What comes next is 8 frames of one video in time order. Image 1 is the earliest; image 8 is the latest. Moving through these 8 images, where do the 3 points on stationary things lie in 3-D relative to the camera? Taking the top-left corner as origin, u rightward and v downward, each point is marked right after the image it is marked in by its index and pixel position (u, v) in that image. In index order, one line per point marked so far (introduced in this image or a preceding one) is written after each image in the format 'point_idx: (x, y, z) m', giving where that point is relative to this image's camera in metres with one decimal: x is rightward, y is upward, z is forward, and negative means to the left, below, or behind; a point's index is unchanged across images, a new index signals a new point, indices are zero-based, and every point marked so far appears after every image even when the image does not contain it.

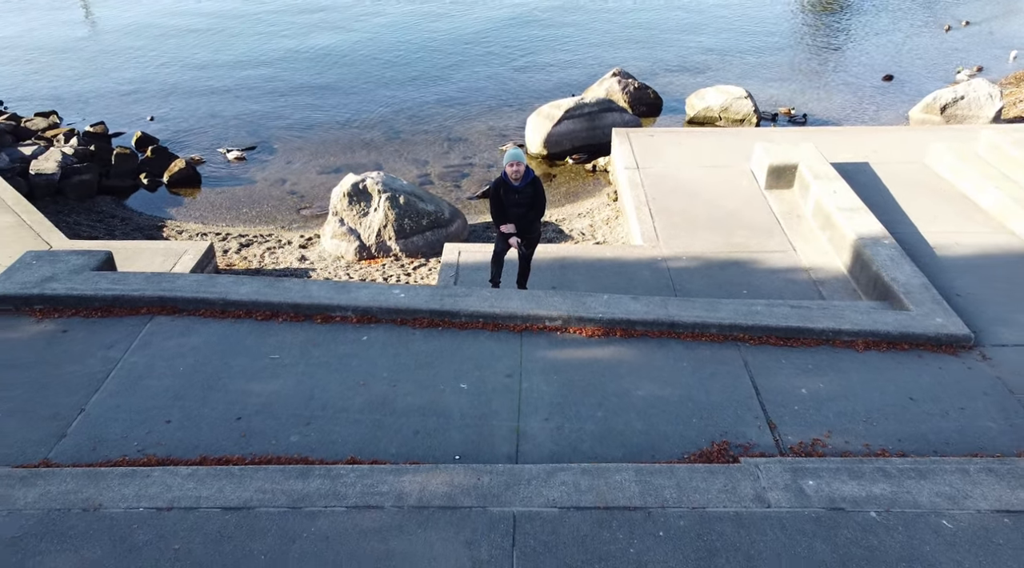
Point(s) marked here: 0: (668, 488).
0: (+0.8, -1.0, +4.2) m
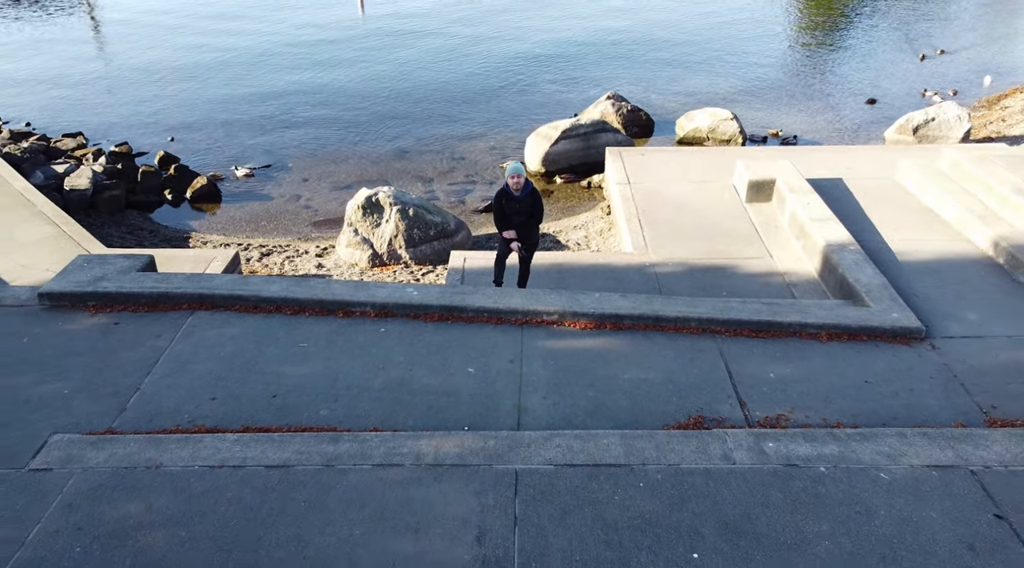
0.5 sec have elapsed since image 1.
0: (+0.8, -1.0, +4.9) m
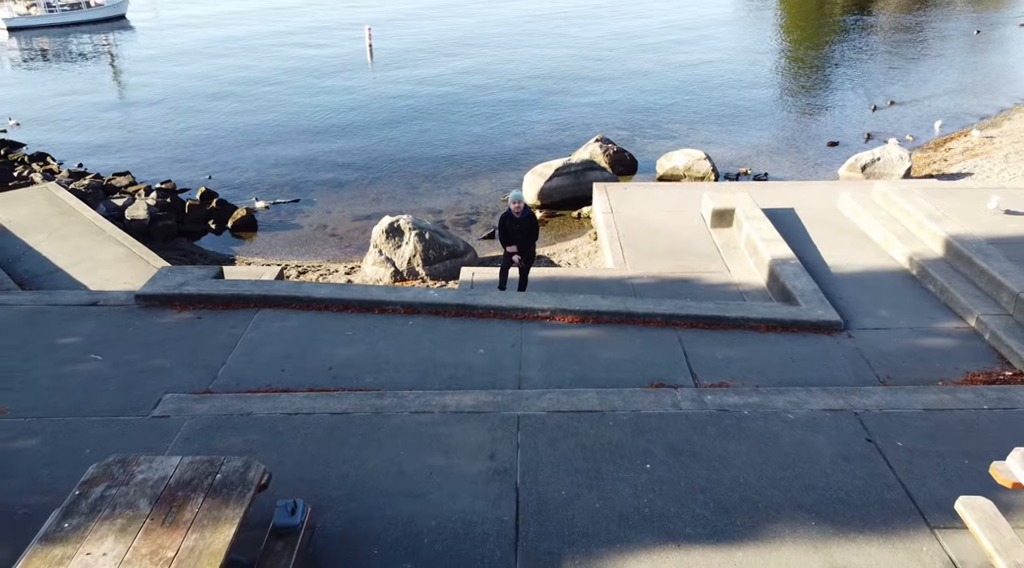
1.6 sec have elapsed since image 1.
0: (+0.8, -0.9, +6.5) m
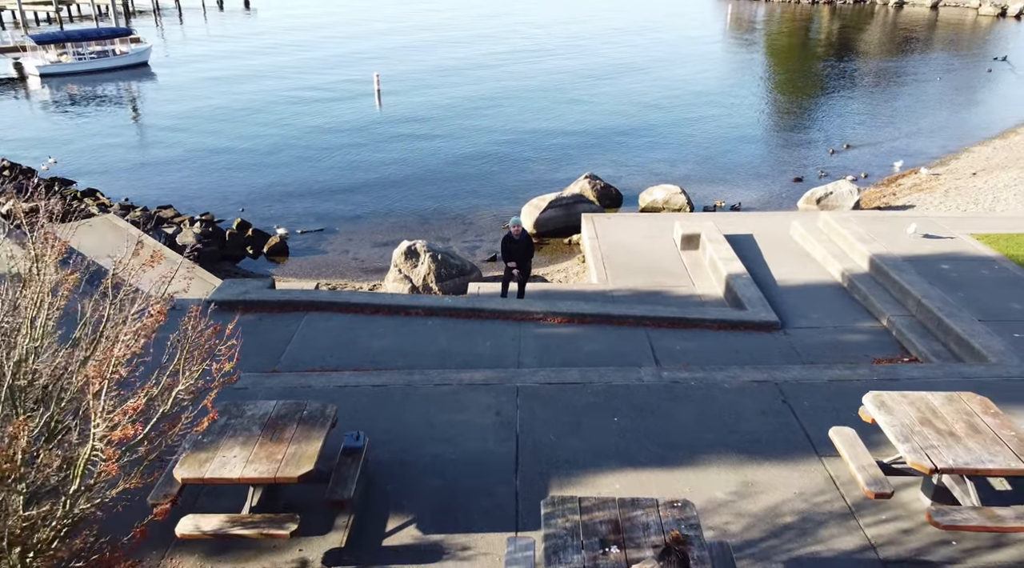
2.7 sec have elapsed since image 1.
0: (+0.8, -0.9, +8.4) m
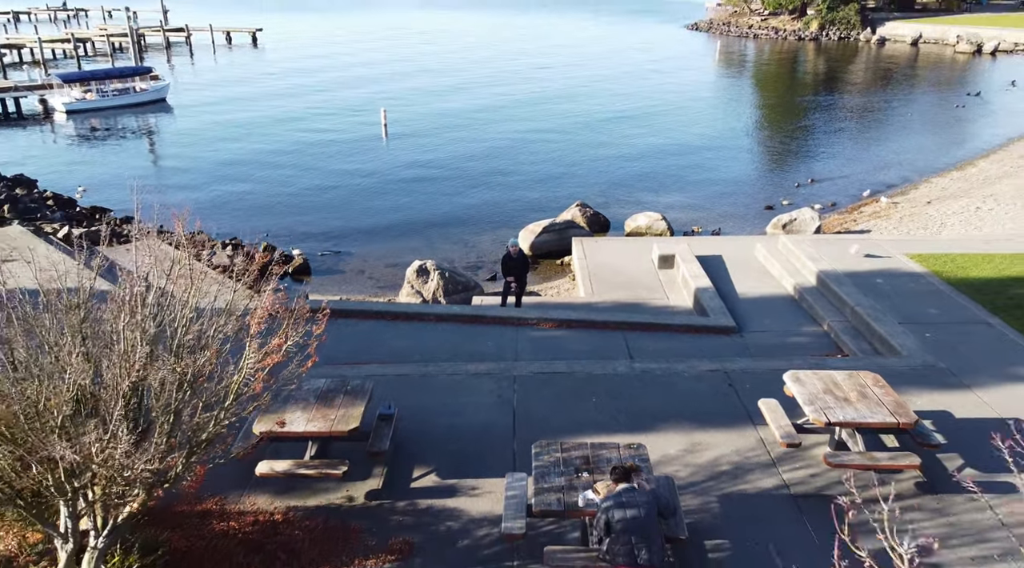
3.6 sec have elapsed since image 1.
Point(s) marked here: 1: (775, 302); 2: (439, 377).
0: (+0.8, -1.0, +10.3) m
1: (+4.2, -0.3, +13.2) m
2: (-0.9, -1.1, +10.1) m
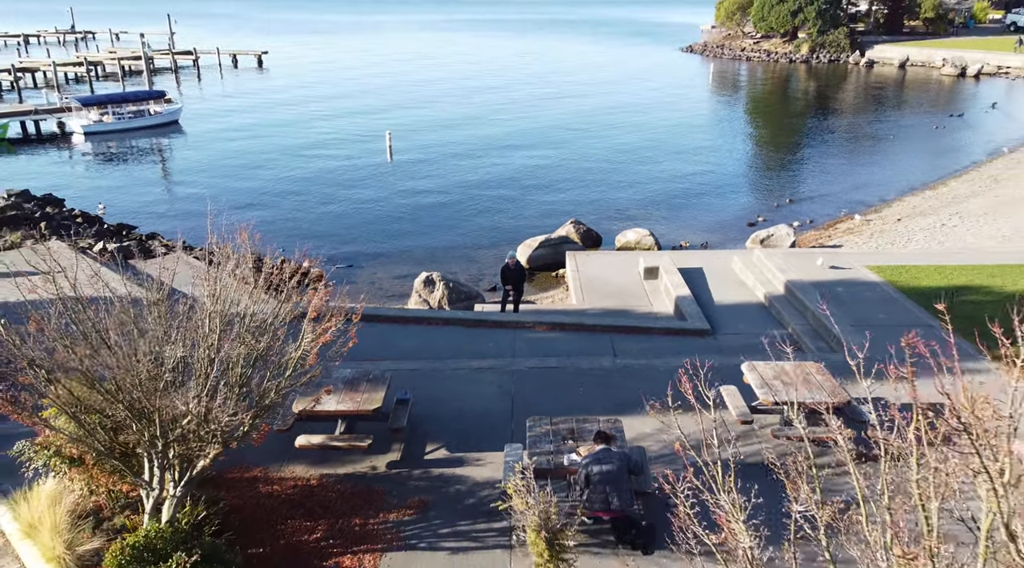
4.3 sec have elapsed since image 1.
0: (+0.8, -1.1, +11.7) m
1: (+4.1, -0.4, +14.6) m
2: (-0.9, -1.2, +11.5) m
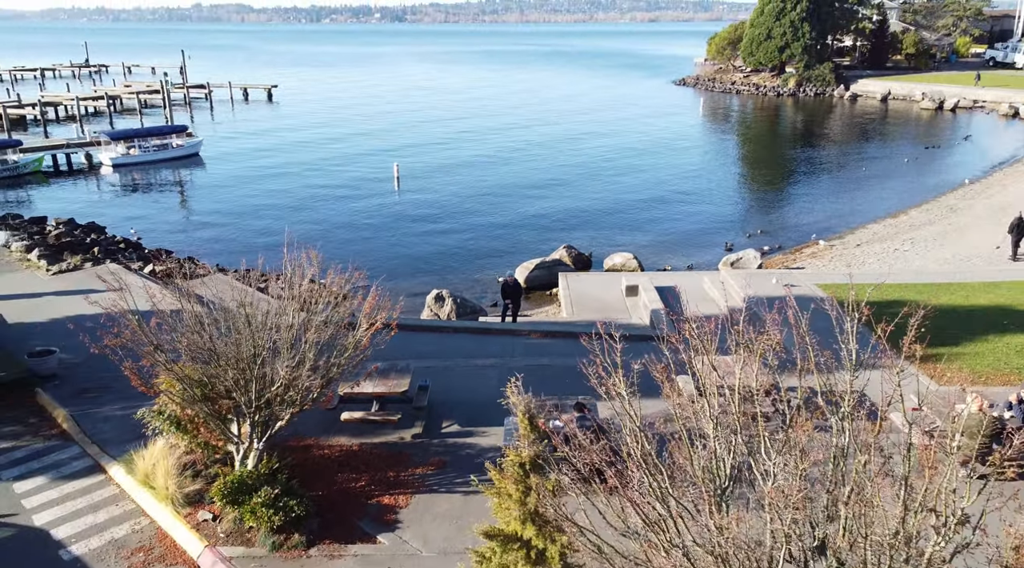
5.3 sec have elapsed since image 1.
0: (+0.8, -1.3, +14.2) m
1: (+4.1, -0.7, +17.1) m
2: (-0.9, -1.4, +14.0) m
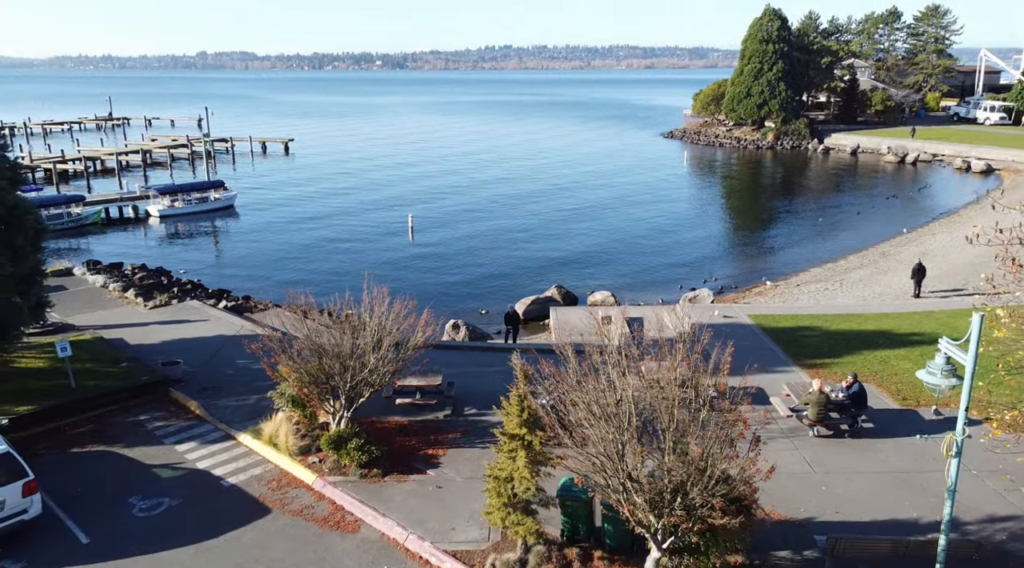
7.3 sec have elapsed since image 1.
0: (+0.8, -2.0, +19.4) m
1: (+4.1, -1.5, +22.4) m
2: (-0.9, -2.1, +19.2) m
